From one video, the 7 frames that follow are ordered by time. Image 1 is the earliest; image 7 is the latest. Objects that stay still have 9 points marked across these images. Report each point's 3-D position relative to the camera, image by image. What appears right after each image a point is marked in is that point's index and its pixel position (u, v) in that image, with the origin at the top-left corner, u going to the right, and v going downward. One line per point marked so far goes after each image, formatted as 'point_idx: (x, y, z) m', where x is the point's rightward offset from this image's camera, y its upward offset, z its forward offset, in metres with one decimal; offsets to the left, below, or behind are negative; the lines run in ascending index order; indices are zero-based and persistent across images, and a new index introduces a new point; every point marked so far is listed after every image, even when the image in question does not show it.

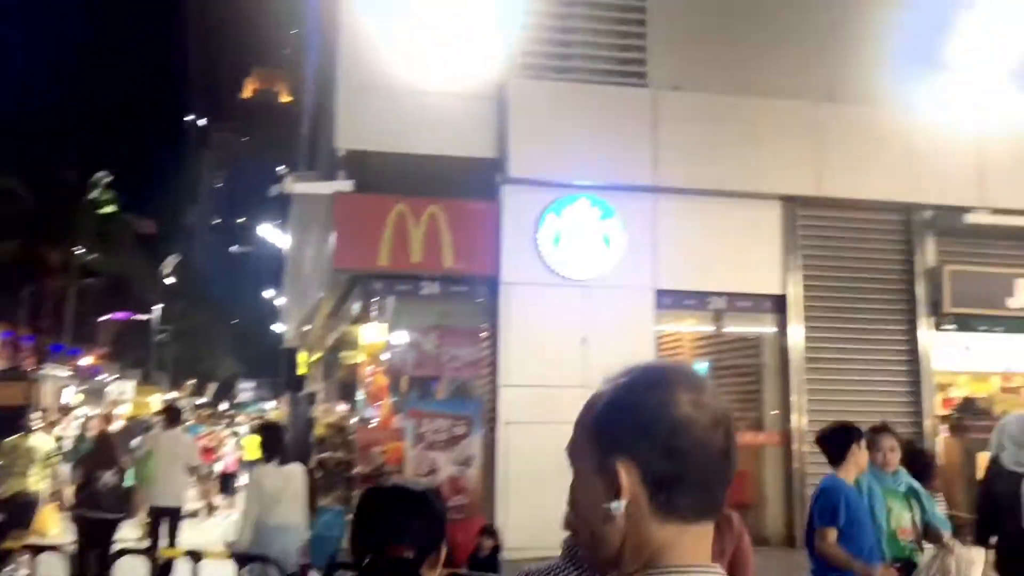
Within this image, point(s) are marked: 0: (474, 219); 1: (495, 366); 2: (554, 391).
0: (-0.3, +0.5, +7.2) m
1: (-0.1, -0.6, +7.1) m
2: (+0.3, -0.8, +7.1) m
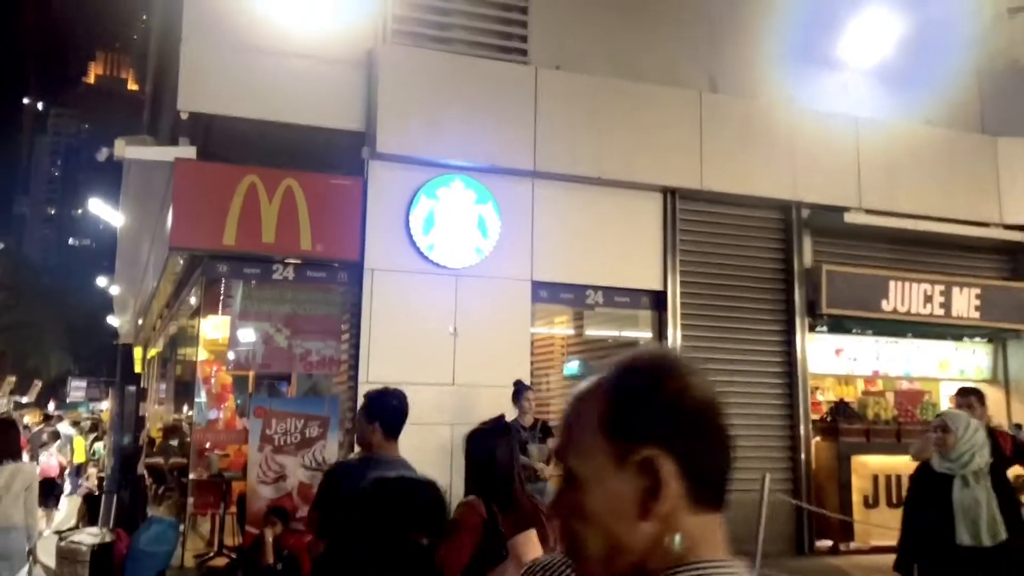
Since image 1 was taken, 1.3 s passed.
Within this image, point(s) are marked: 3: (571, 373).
0: (-1.2, +0.6, +6.4) m
1: (-1.1, -0.5, +6.4) m
2: (-0.6, -0.7, +6.4) m
3: (+0.4, -0.7, +7.1) m
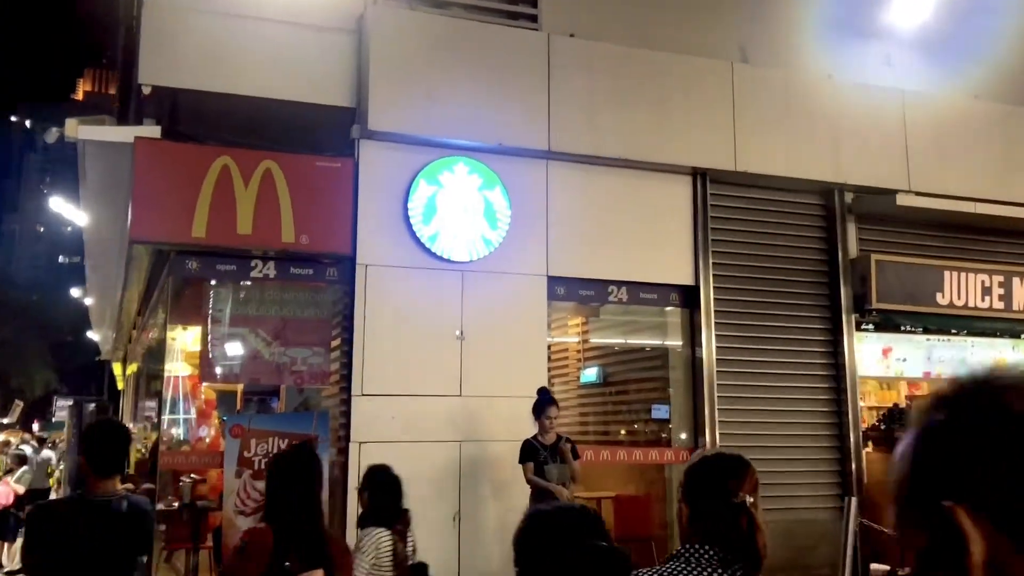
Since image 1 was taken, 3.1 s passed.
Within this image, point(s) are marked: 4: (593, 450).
0: (-1.1, +0.6, +5.6) m
1: (-1.0, -0.5, +5.6) m
2: (-0.5, -0.7, +5.6) m
3: (+0.5, -0.6, +6.2) m
4: (+0.5, -1.0, +6.0) m
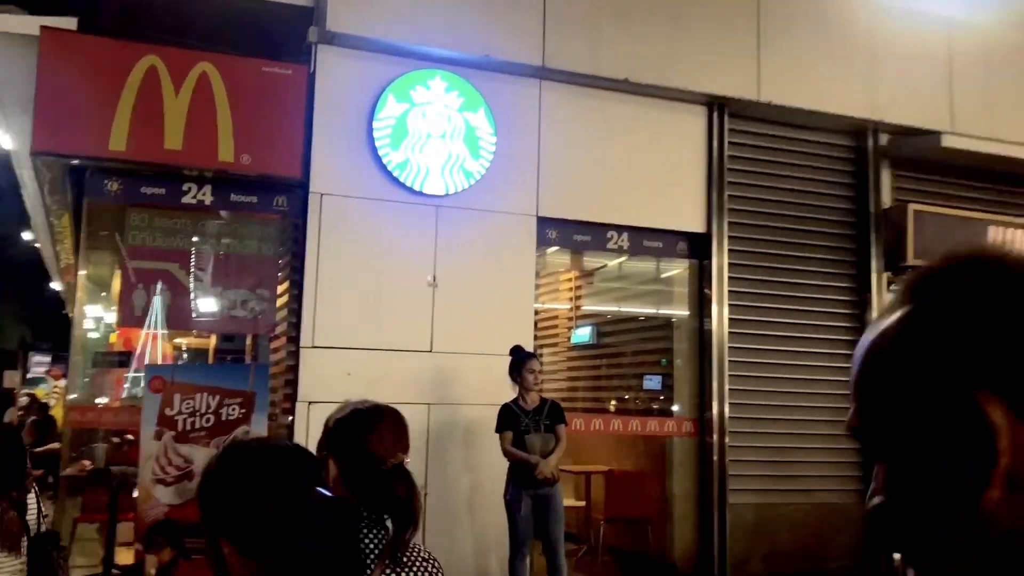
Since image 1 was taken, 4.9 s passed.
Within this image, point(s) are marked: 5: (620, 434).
0: (-1.2, +1.0, +4.7) m
1: (-1.1, -0.1, +4.7) m
2: (-0.7, -0.4, +4.7) m
3: (+0.4, -0.3, +5.4) m
4: (+0.4, -0.7, +5.2) m
5: (+0.6, -0.8, +5.3) m
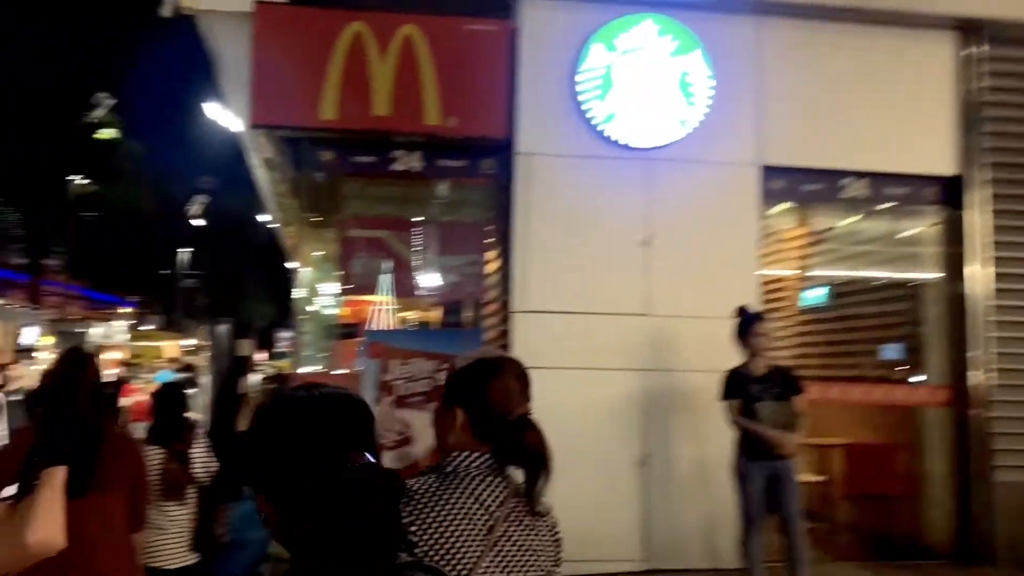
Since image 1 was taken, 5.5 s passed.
0: (-0.2, +1.2, +4.6) m
1: (0.0, 0.0, +4.6) m
2: (+0.4, -0.2, +4.5) m
3: (+1.6, -0.1, +4.9) m
4: (+1.5, -0.5, +4.7) m
5: (+1.8, -0.6, +4.8) m
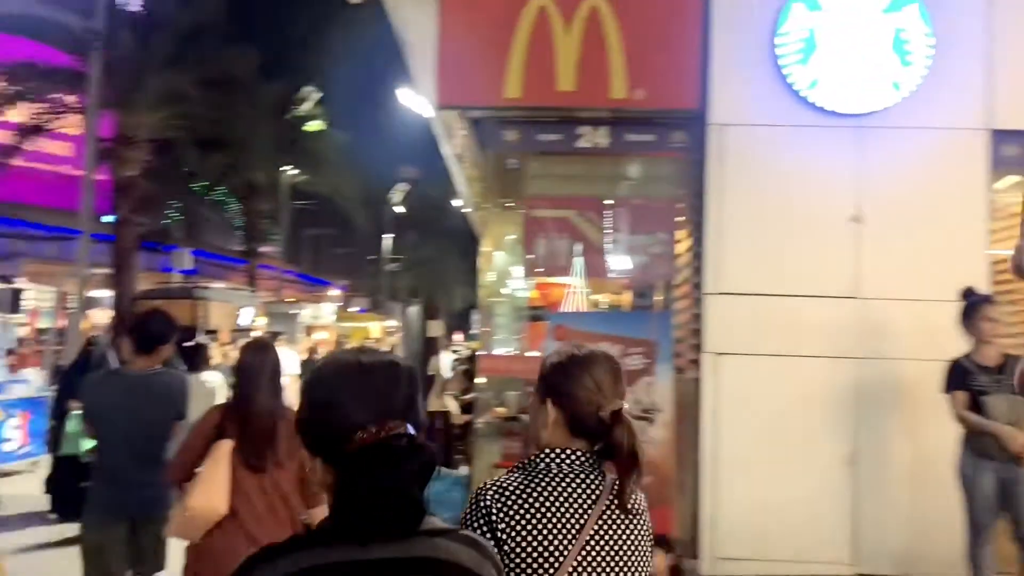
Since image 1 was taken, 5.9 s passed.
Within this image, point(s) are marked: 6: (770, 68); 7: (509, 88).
0: (+0.7, +1.3, +4.3) m
1: (+0.9, +0.1, +4.3) m
2: (+1.3, -0.1, +4.2) m
3: (+2.5, 0.0, +4.3) m
4: (+2.4, -0.4, +4.1) m
5: (+2.7, -0.5, +4.2) m
6: (+1.2, +1.0, +4.3) m
7: (0.0, +0.9, +4.3) m
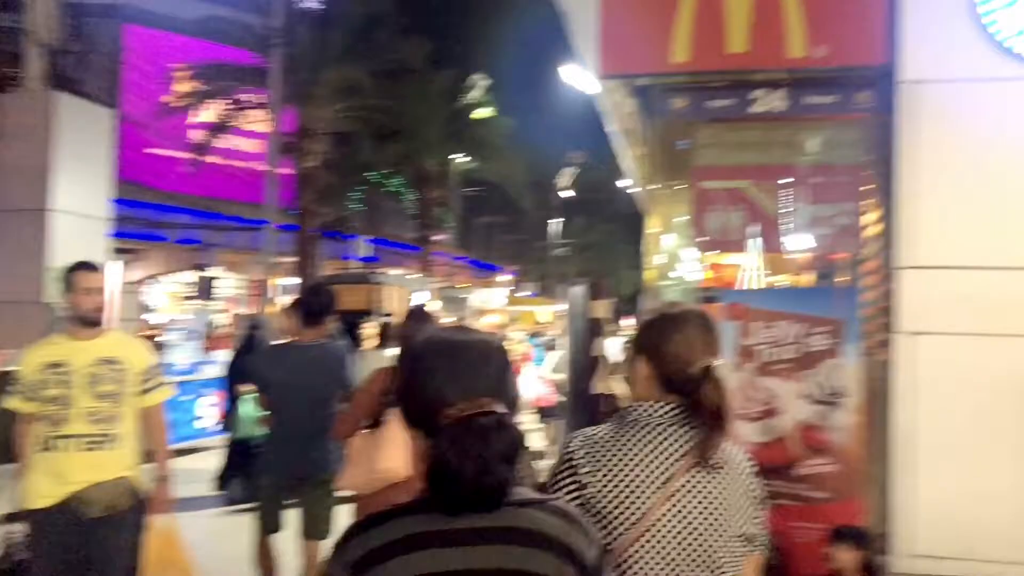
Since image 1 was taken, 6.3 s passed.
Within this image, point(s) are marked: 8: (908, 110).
0: (+1.4, +1.4, +4.0) m
1: (+1.6, +0.2, +3.9) m
2: (+2.0, 0.0, +3.7) m
3: (+3.2, +0.2, +3.6) m
4: (+3.1, -0.3, +3.5) m
5: (+3.4, -0.4, +3.5) m
6: (+1.9, +1.1, +3.8) m
7: (+0.7, +1.0, +4.1) m
8: (+1.6, +0.7, +3.9) m
